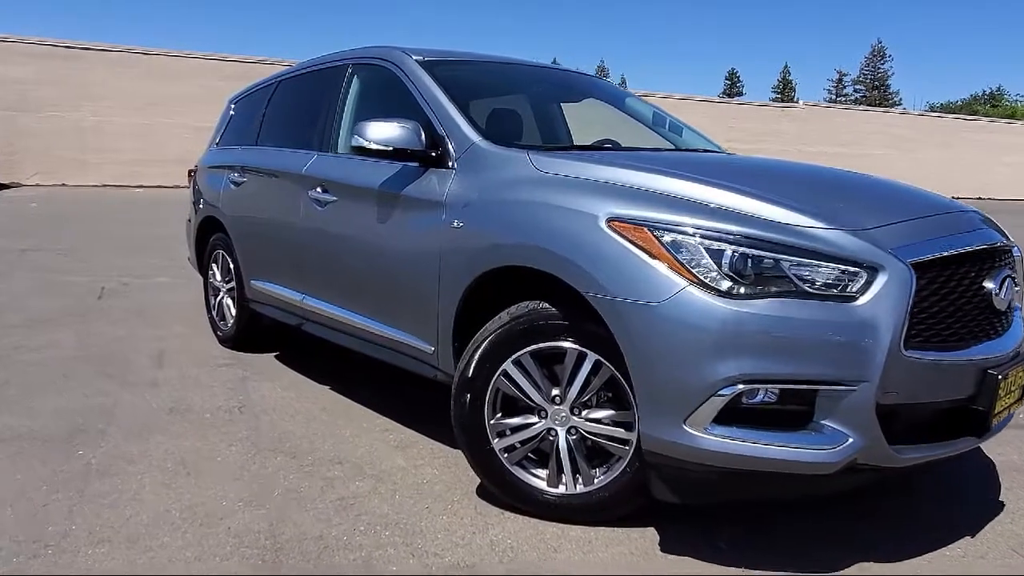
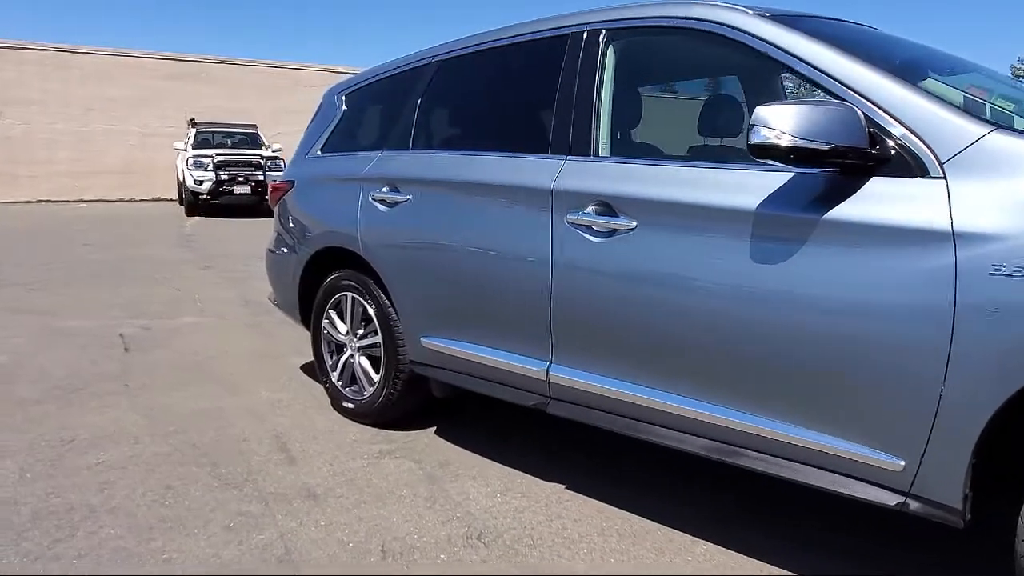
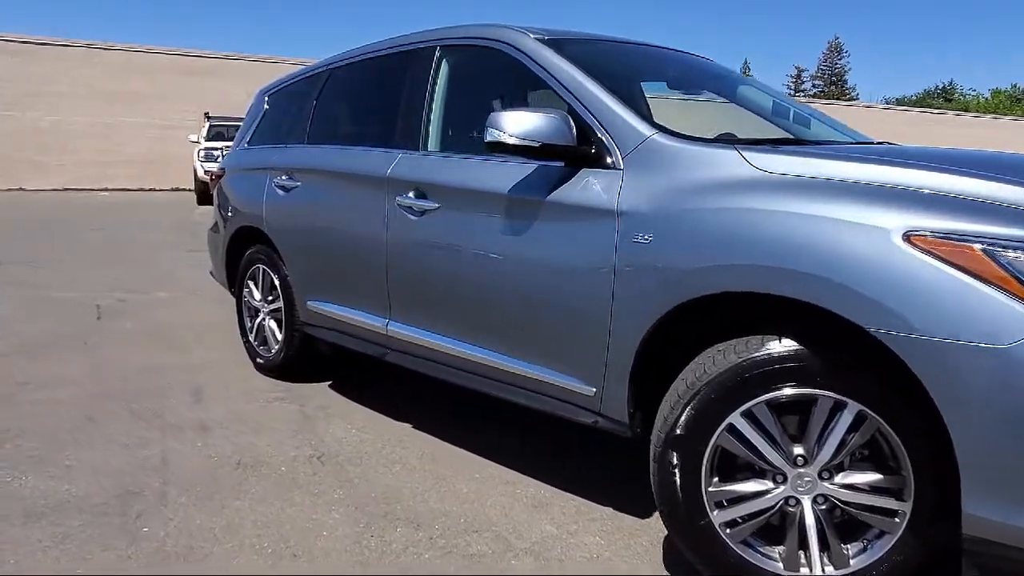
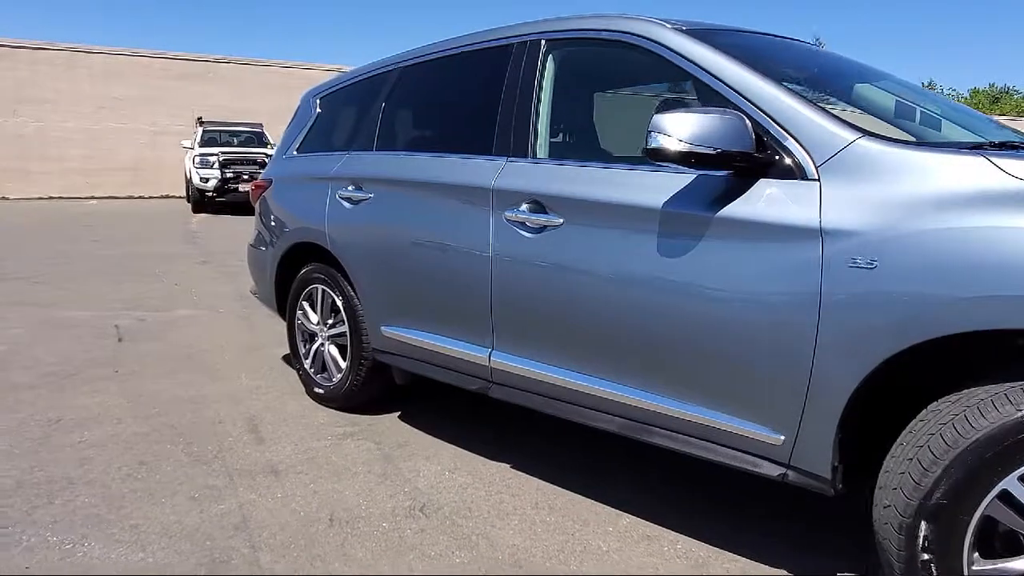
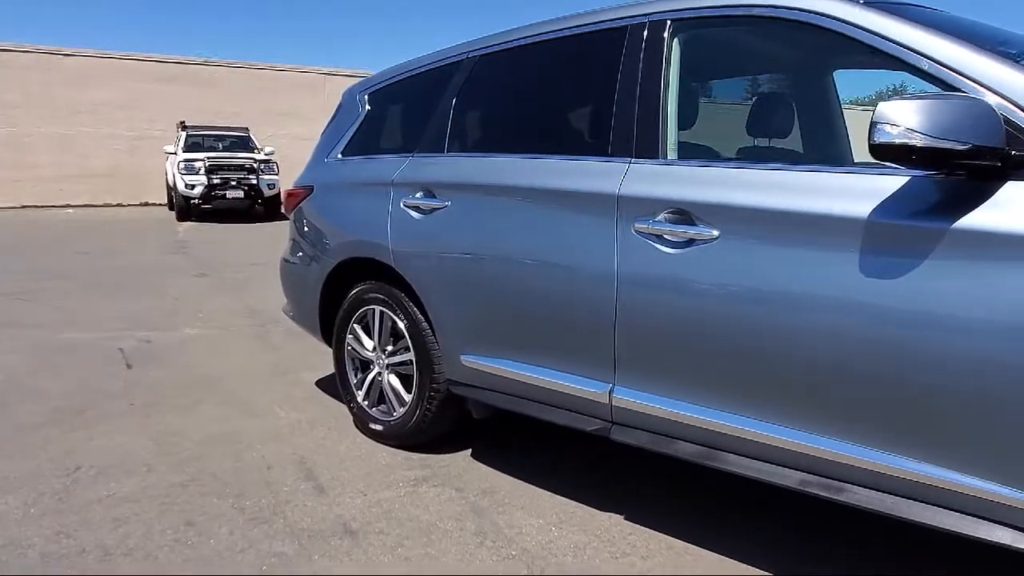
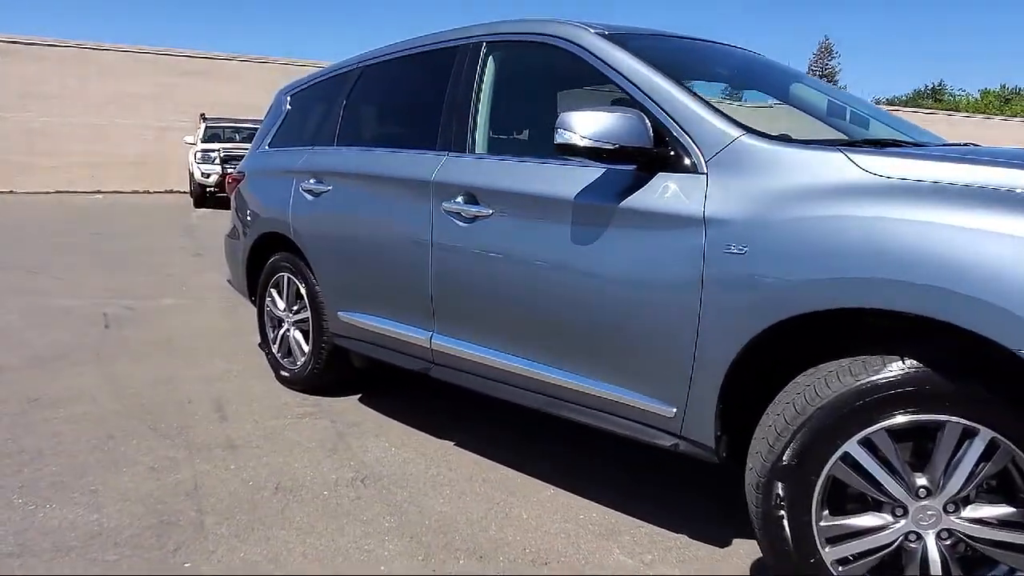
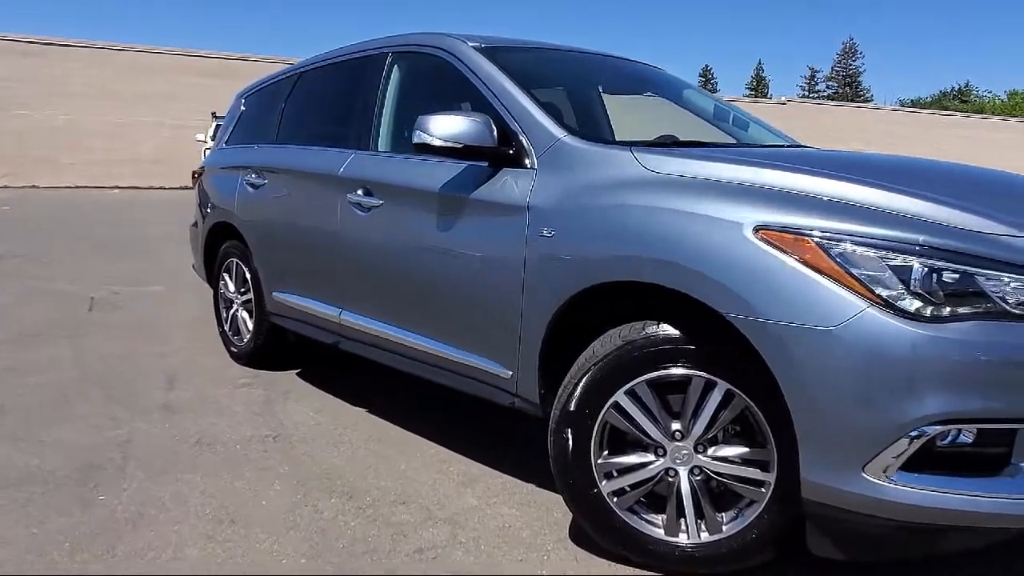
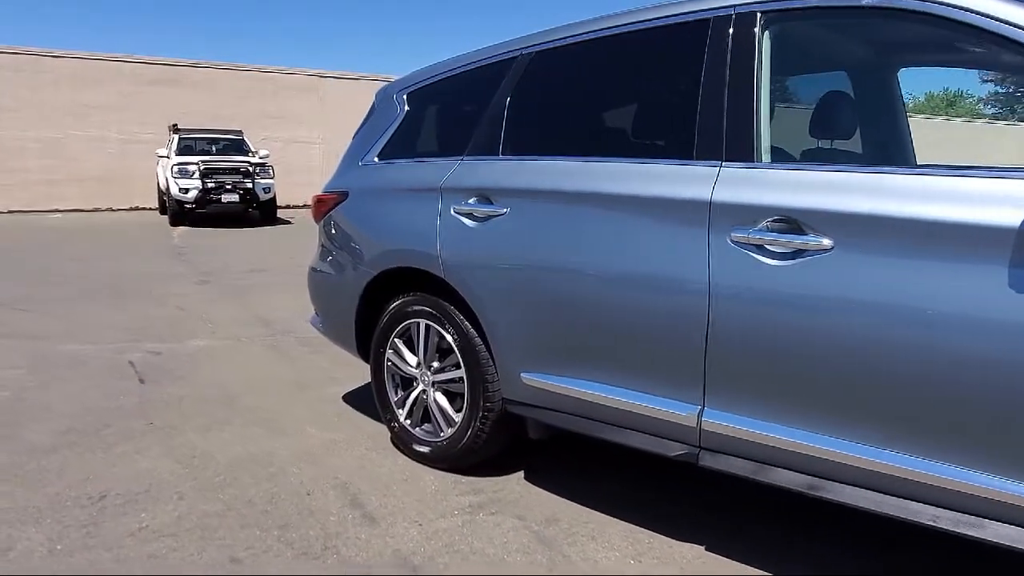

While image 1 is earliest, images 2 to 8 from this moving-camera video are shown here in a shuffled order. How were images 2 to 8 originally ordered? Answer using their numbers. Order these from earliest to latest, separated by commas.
7, 3, 6, 4, 2, 5, 8
